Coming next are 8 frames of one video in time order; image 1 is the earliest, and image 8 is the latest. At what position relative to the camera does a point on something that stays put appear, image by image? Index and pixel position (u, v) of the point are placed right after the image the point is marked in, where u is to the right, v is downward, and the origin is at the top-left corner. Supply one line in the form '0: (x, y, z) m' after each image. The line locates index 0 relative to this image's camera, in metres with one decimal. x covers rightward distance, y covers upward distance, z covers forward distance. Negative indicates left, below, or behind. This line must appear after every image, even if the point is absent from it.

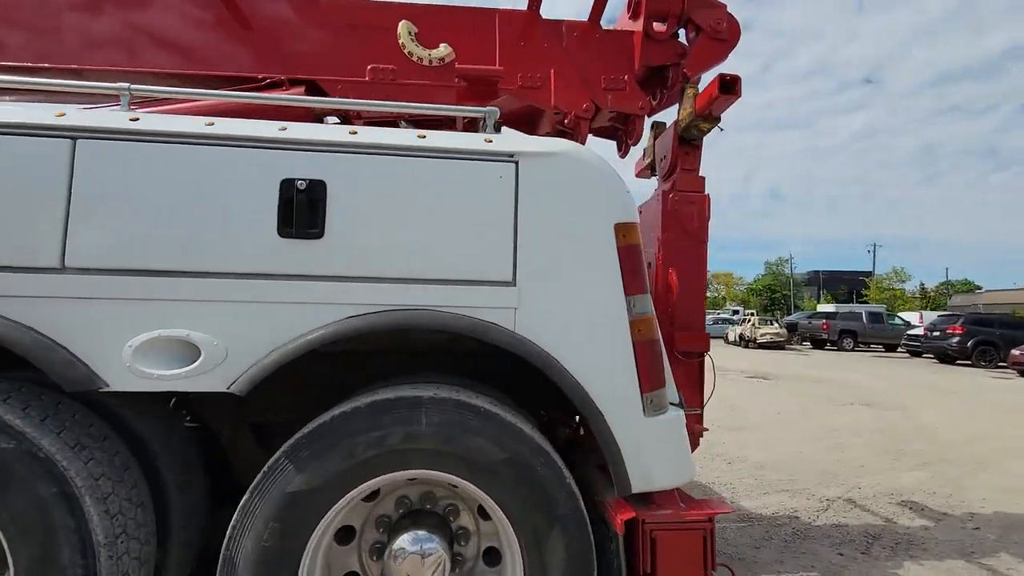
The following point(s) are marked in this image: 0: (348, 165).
0: (-0.6, +0.5, +1.9) m
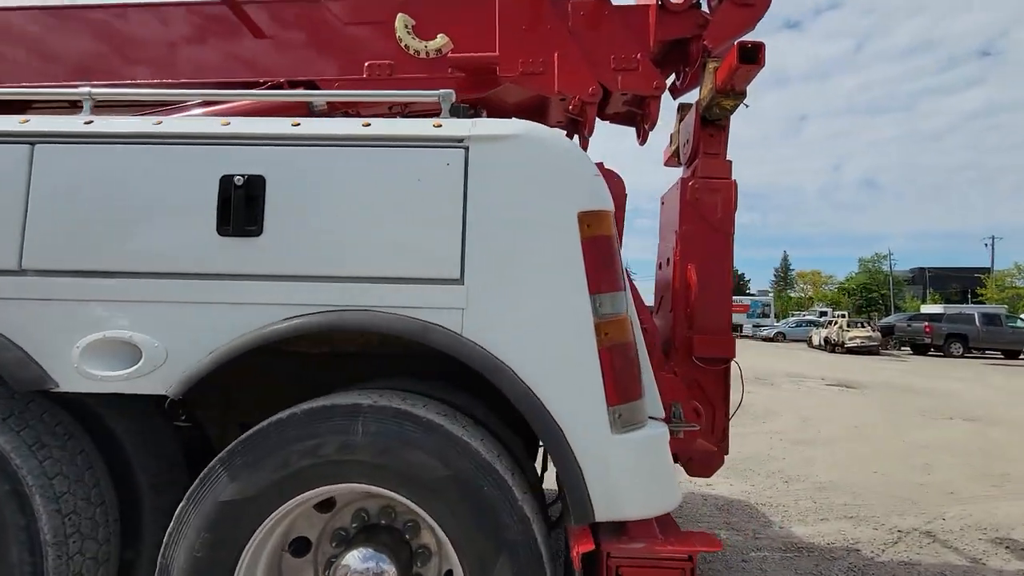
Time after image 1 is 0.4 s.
0: (-0.8, +0.5, +1.8) m
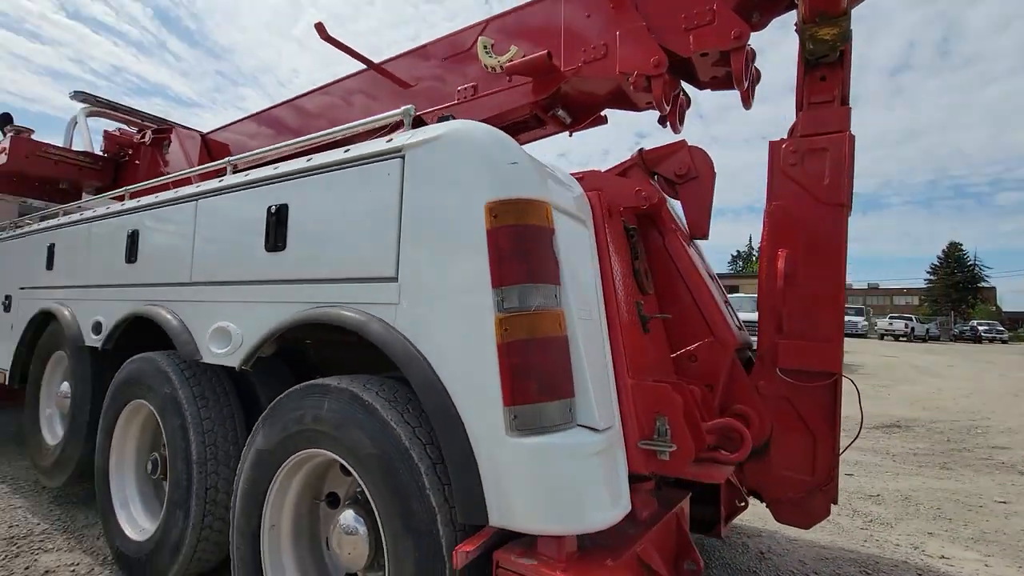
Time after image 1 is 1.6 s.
0: (-1.0, +0.5, +2.3) m
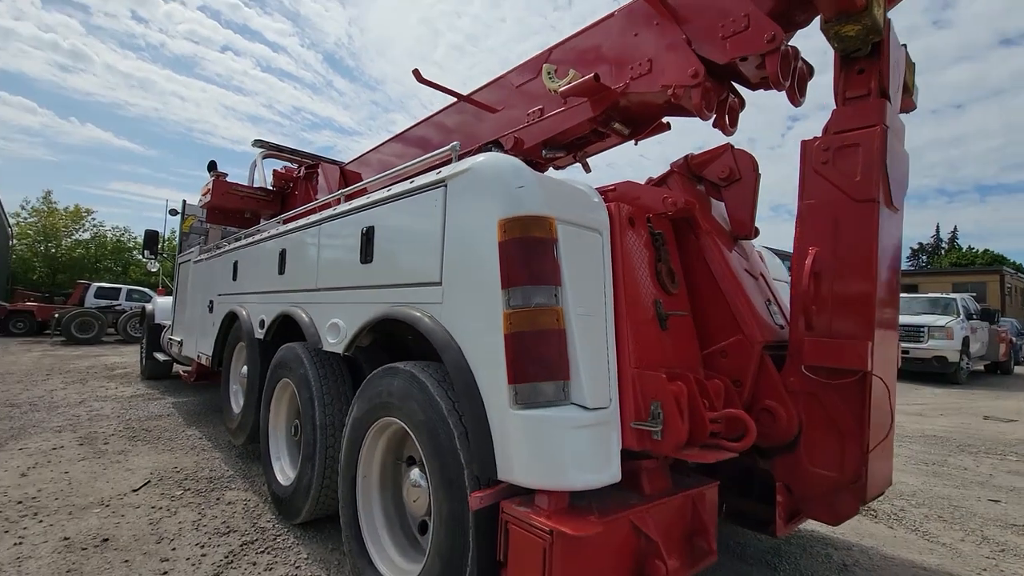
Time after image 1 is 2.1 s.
0: (-0.8, +0.4, +2.9) m
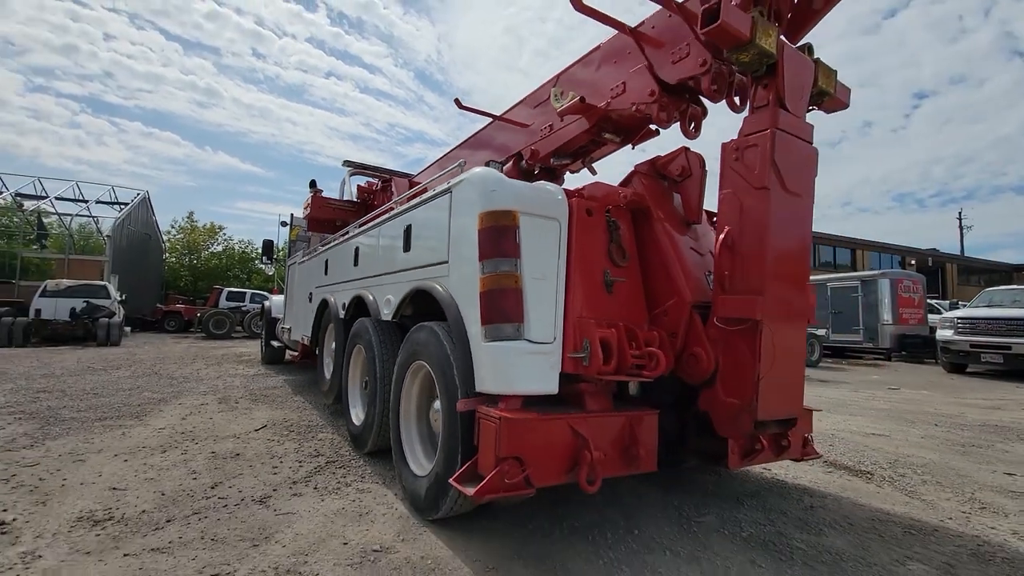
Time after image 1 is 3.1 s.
0: (-0.8, +0.6, +3.9) m
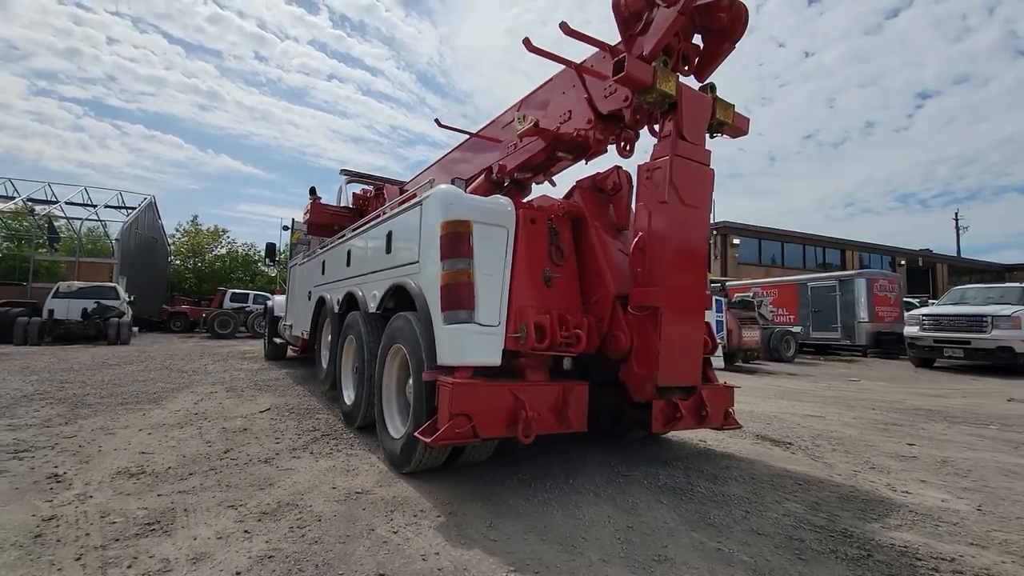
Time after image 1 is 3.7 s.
0: (-1.1, +0.6, +4.6) m
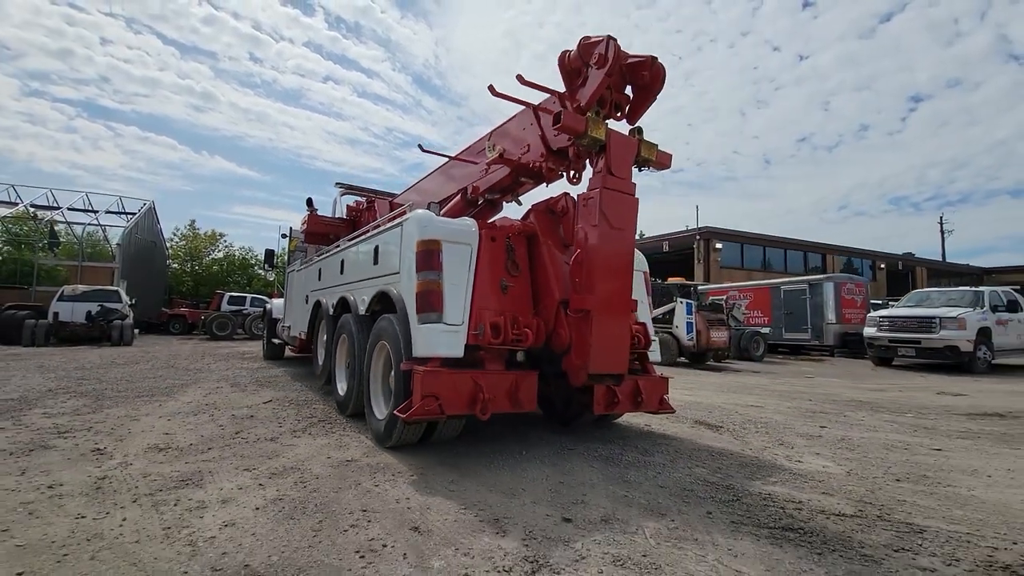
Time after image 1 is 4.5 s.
0: (-1.5, +0.6, +5.5) m
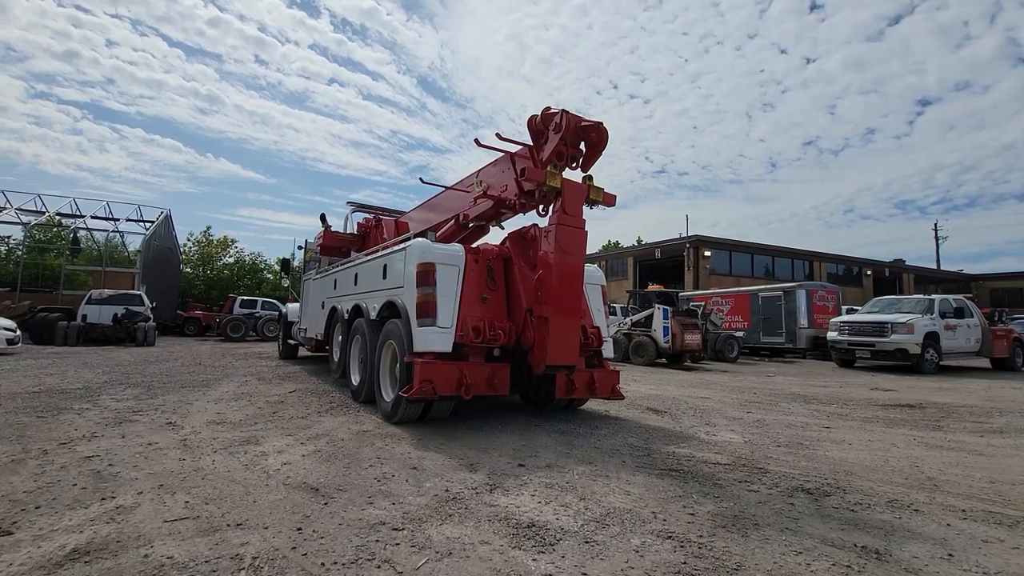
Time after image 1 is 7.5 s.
0: (-1.7, +0.4, +6.9) m
